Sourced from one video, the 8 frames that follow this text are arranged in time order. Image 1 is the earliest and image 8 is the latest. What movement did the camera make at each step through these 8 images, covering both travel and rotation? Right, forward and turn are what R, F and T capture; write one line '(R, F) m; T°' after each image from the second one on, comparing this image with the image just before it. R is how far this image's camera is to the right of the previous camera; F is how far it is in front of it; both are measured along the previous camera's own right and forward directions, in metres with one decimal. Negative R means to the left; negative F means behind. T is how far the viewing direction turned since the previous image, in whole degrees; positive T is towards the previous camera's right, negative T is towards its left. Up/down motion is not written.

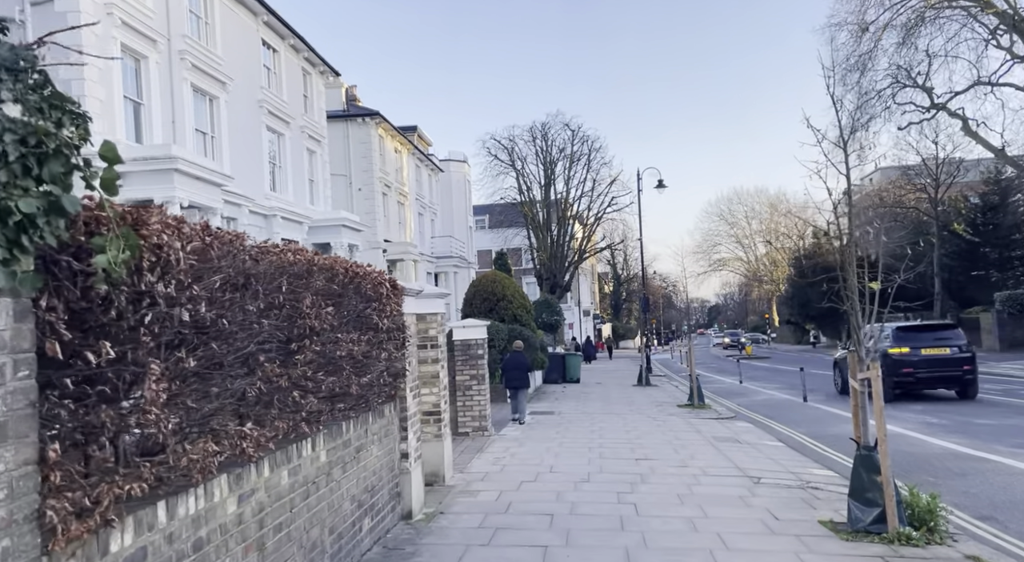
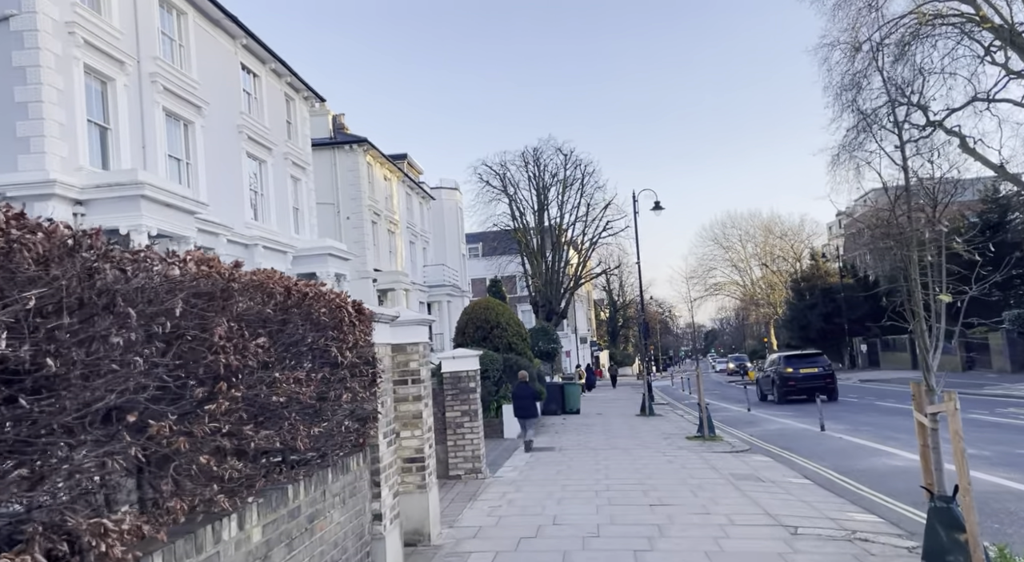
(0.0, +1.1) m; 0°
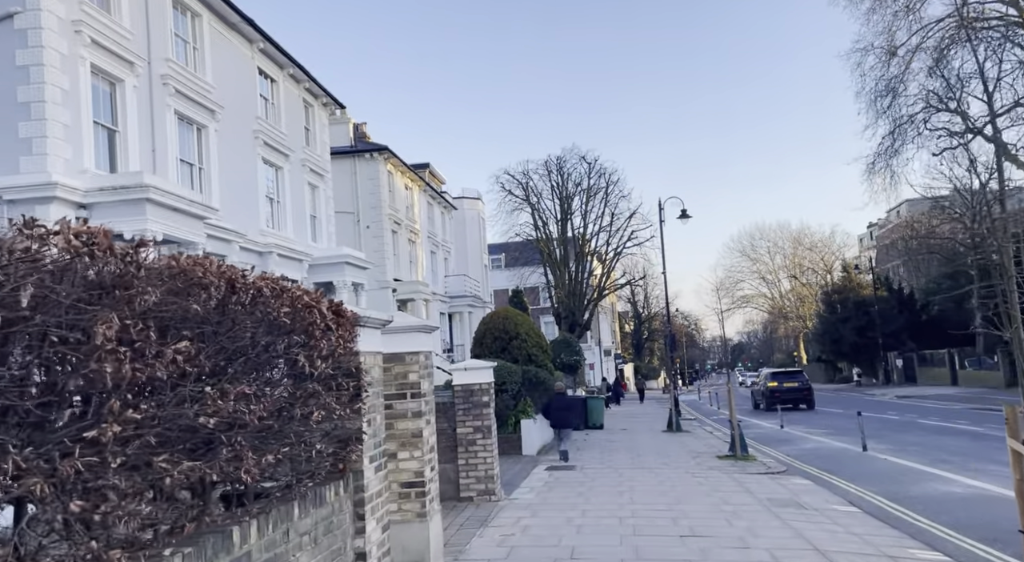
(+0.1, +0.8) m; -2°
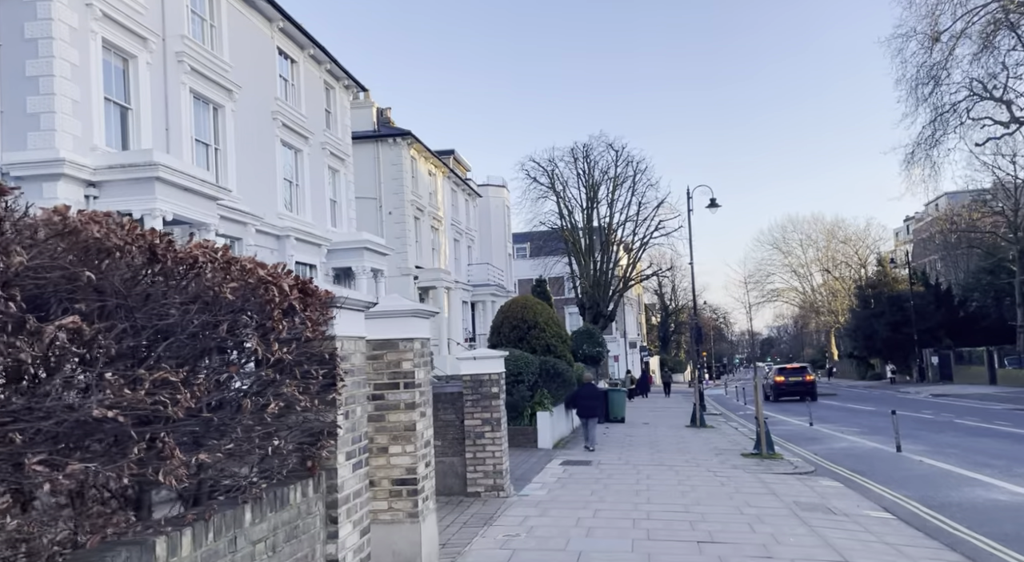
(+0.2, +0.6) m; -2°
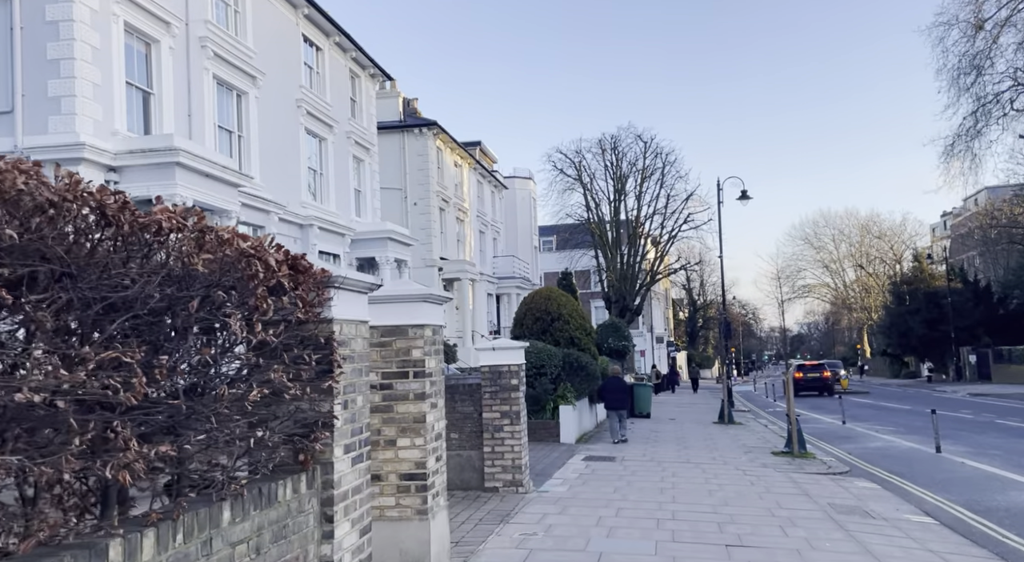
(+0.1, +0.4) m; -2°
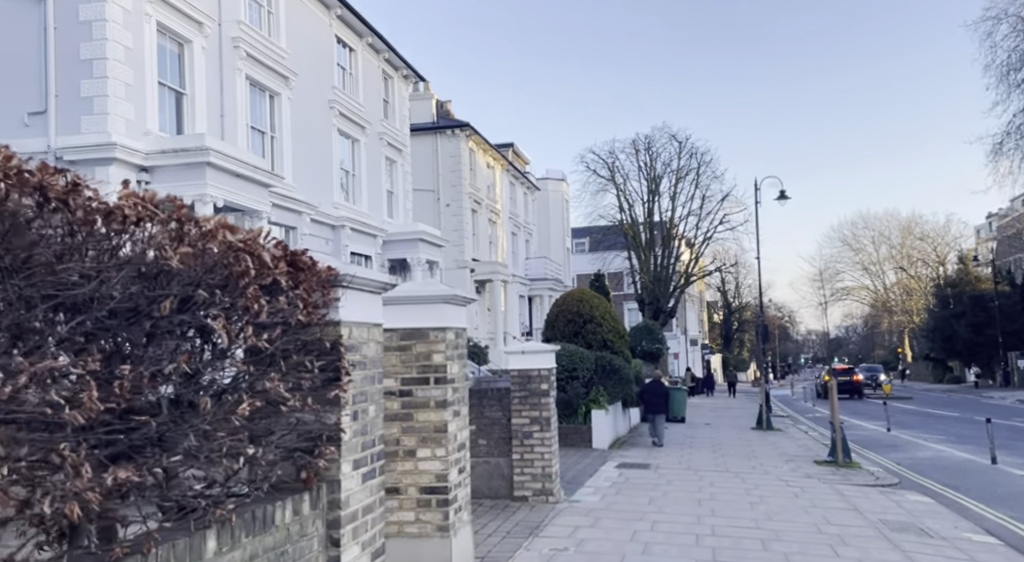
(0.0, +0.4) m; -3°
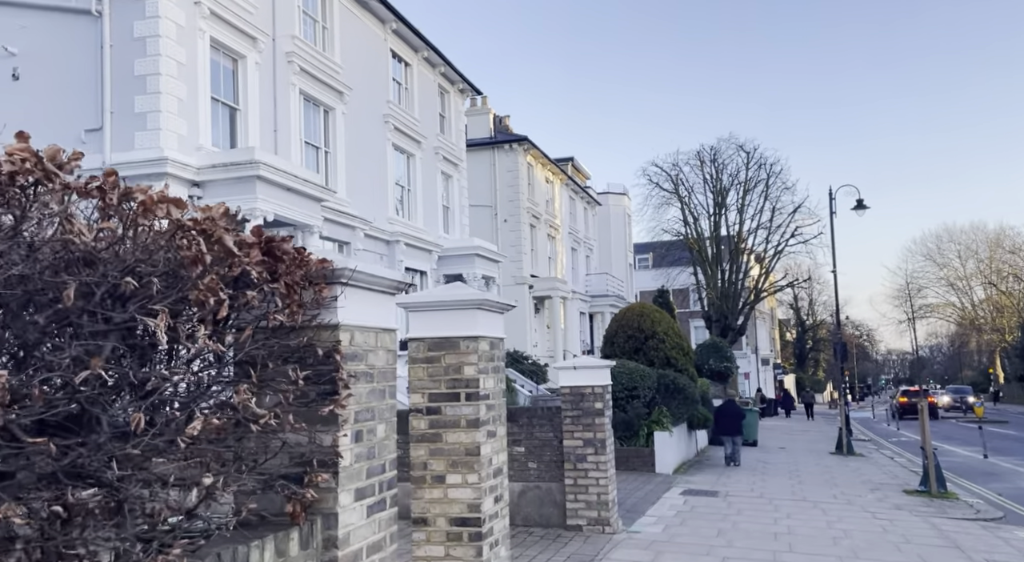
(+0.1, +0.6) m; -5°
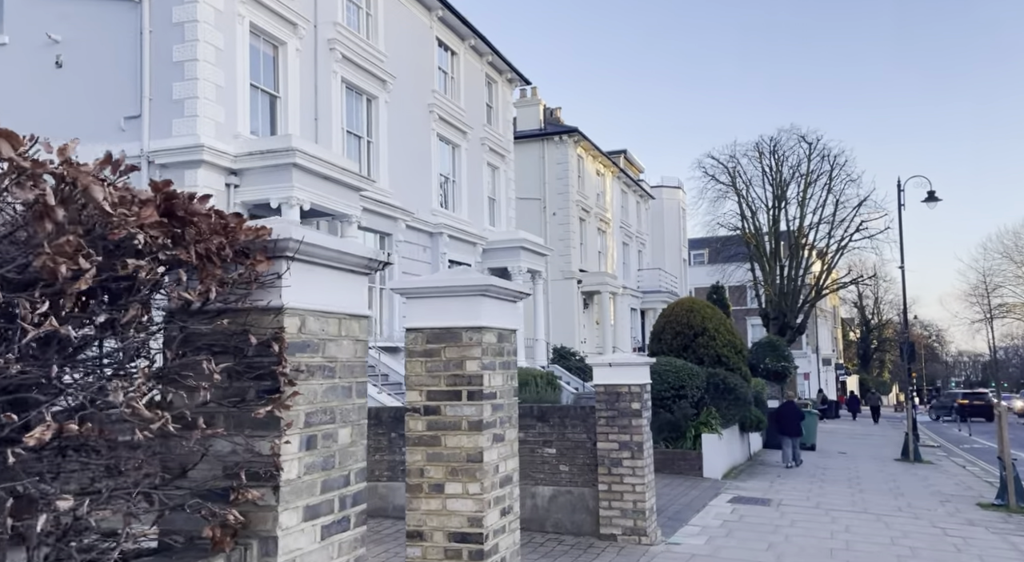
(+0.2, +0.6) m; -4°
